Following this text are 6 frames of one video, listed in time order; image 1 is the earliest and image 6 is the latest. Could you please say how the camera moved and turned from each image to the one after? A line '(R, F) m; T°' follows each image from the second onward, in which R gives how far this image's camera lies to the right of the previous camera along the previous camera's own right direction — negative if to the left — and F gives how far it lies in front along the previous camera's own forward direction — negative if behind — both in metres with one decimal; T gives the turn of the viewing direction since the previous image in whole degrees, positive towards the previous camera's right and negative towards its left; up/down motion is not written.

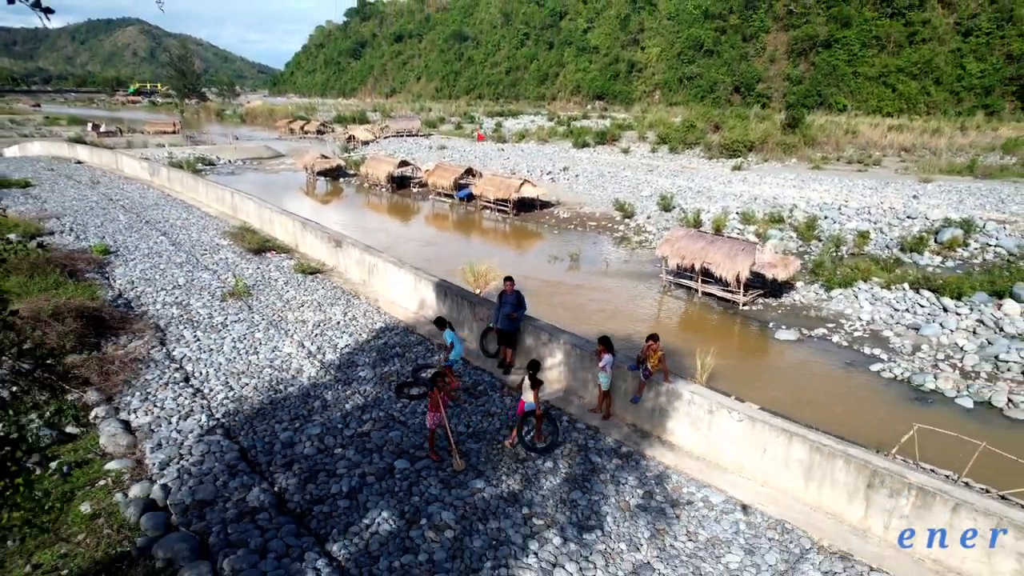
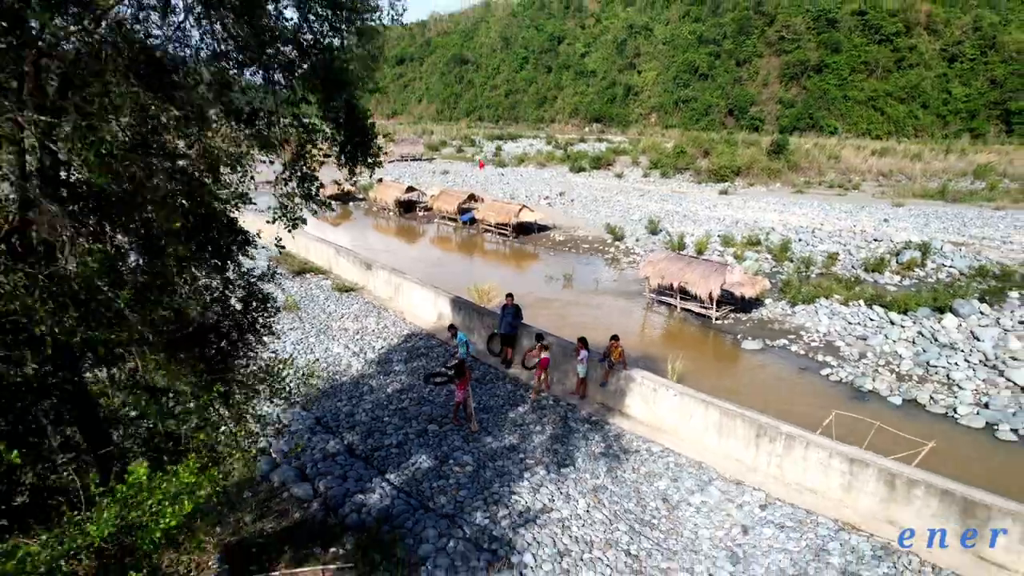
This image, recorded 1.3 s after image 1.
(0.0, -2.2) m; 0°
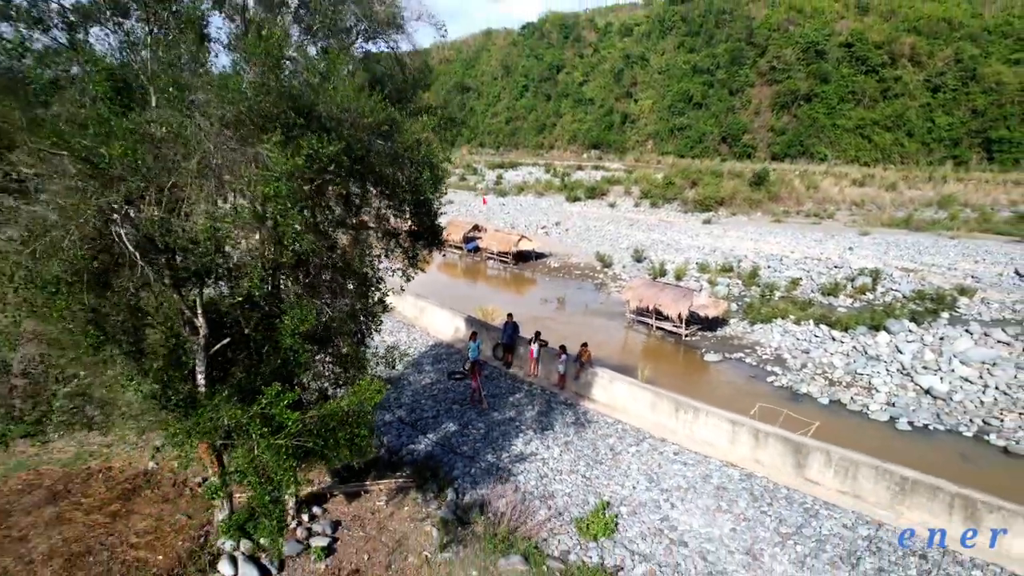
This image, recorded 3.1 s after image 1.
(0.0, -3.4) m; 0°
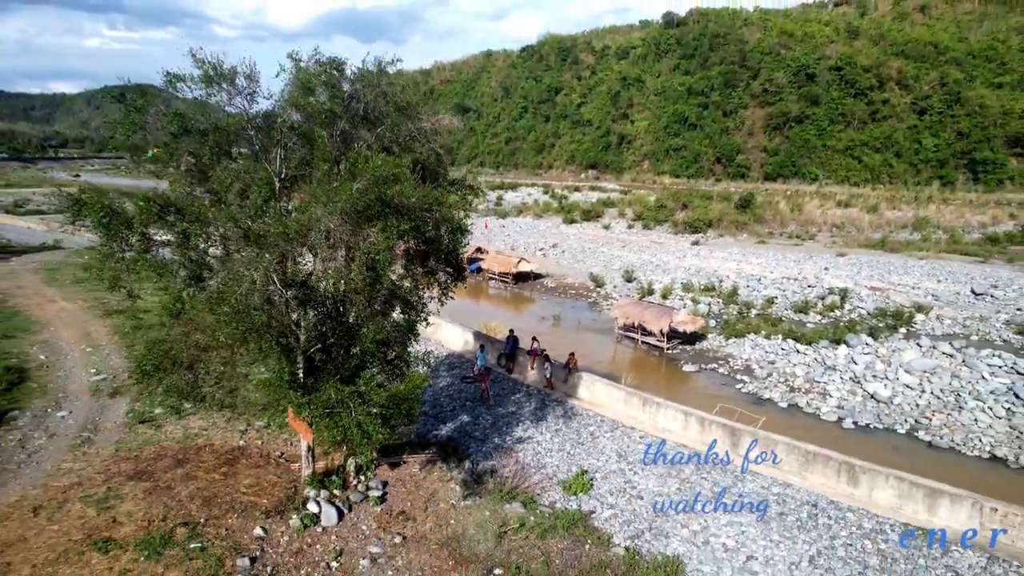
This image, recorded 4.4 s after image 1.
(0.0, -2.7) m; 0°
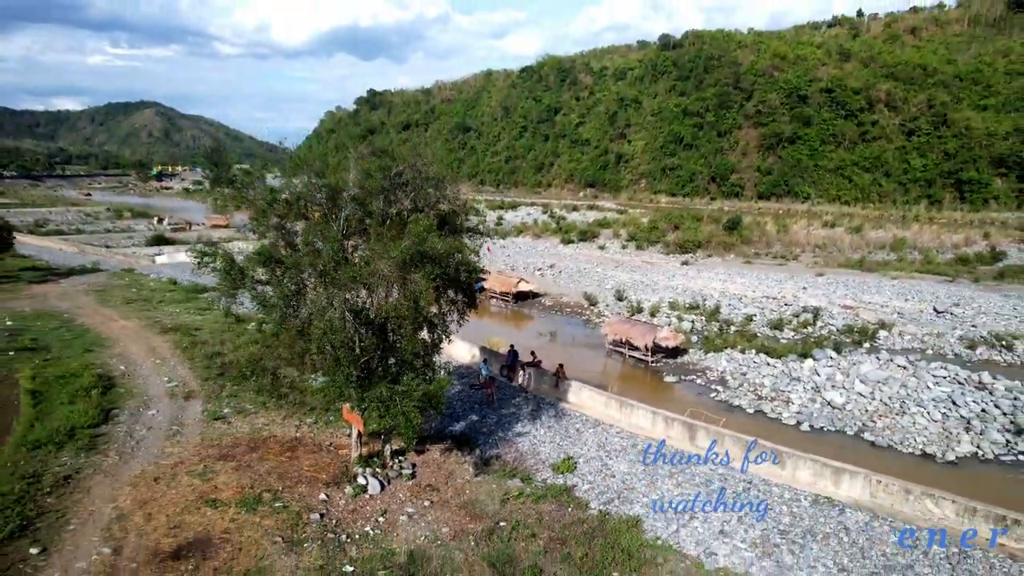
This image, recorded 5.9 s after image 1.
(0.0, -2.9) m; 0°
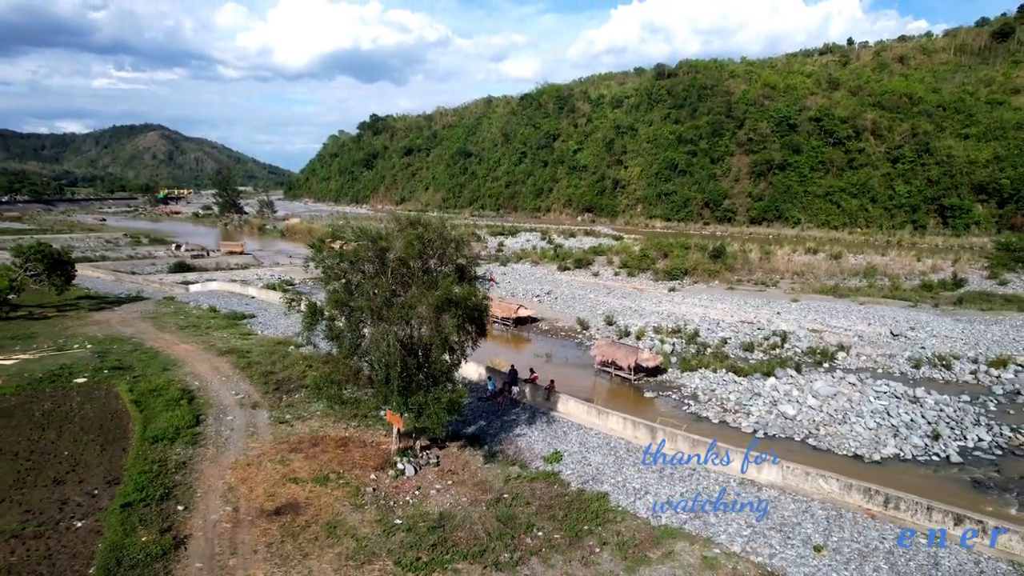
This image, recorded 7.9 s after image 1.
(0.0, -4.0) m; 0°
